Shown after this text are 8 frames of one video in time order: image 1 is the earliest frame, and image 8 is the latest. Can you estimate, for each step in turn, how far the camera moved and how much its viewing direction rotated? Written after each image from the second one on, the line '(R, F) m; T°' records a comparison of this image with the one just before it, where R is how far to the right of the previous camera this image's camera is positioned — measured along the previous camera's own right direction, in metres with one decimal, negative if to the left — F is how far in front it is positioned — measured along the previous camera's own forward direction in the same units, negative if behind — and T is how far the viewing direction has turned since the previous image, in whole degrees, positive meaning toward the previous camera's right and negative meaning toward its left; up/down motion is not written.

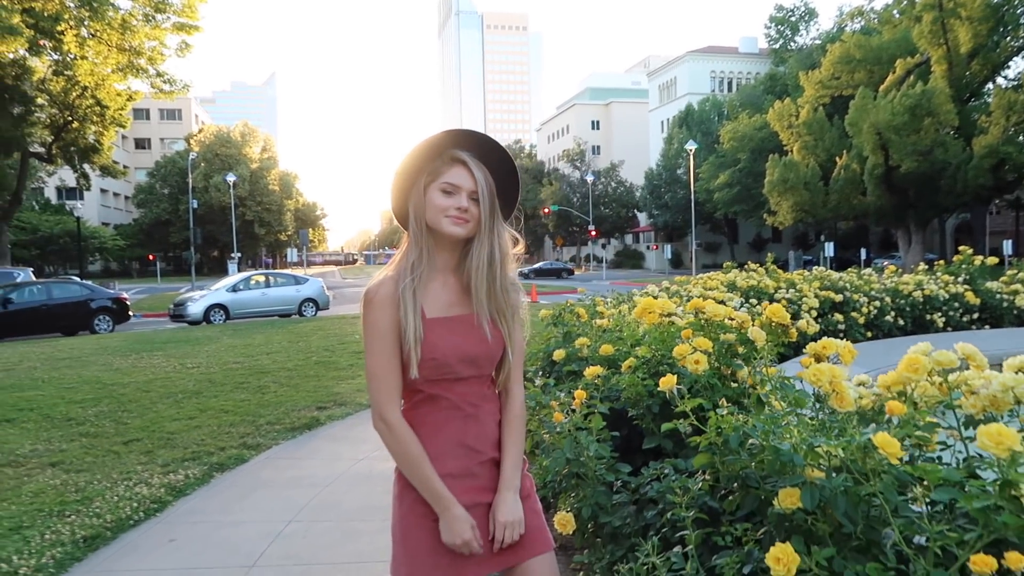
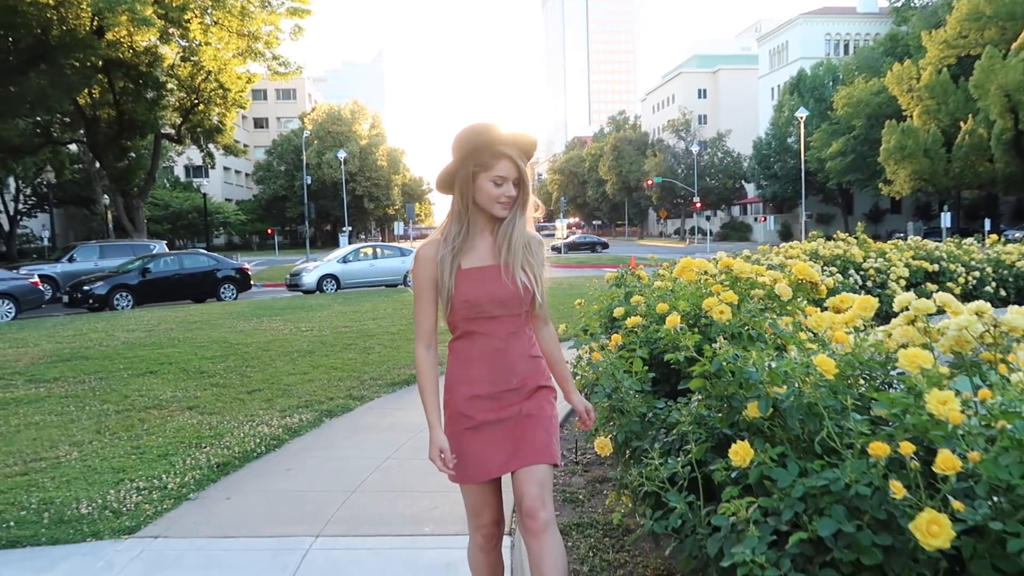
(+0.2, -0.5) m; -8°
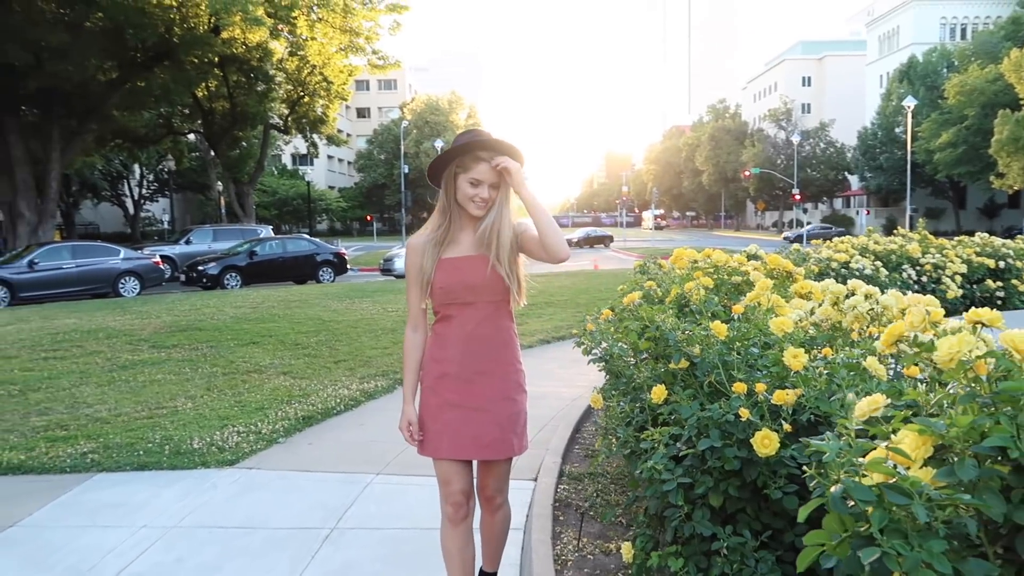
(+0.4, -0.7) m; -7°
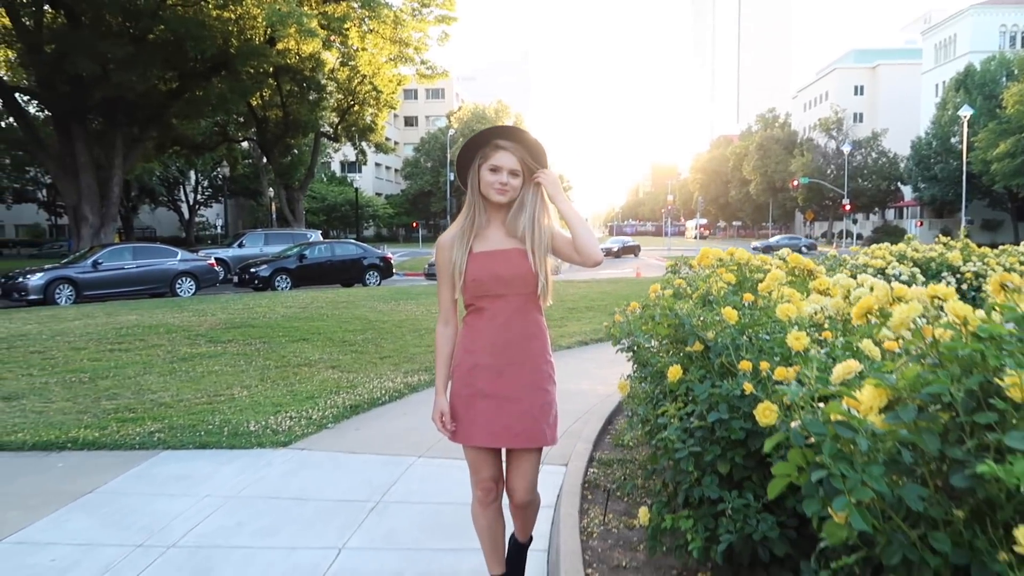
(+0.1, -0.3) m; -3°
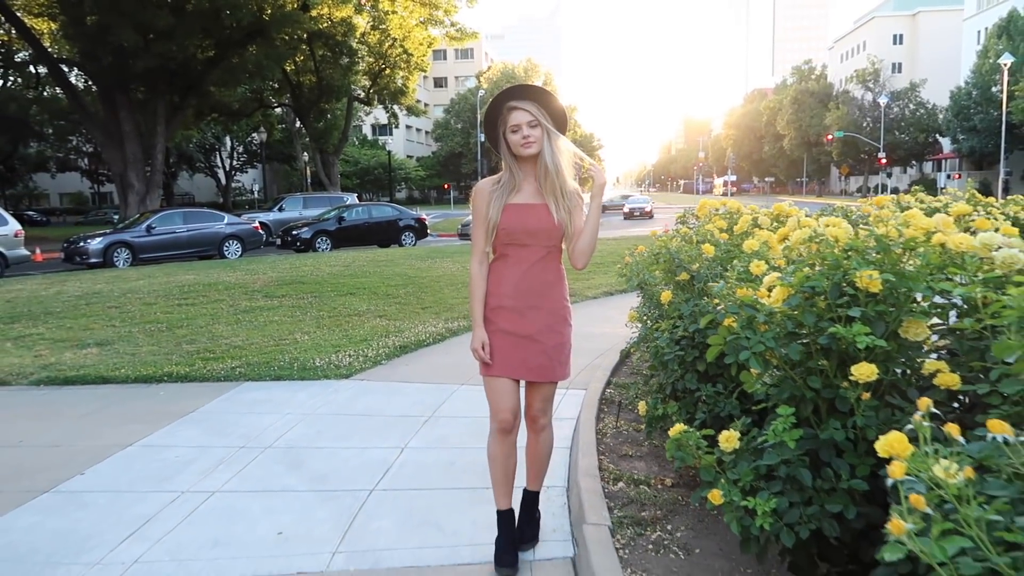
(0.0, -0.8) m; -2°
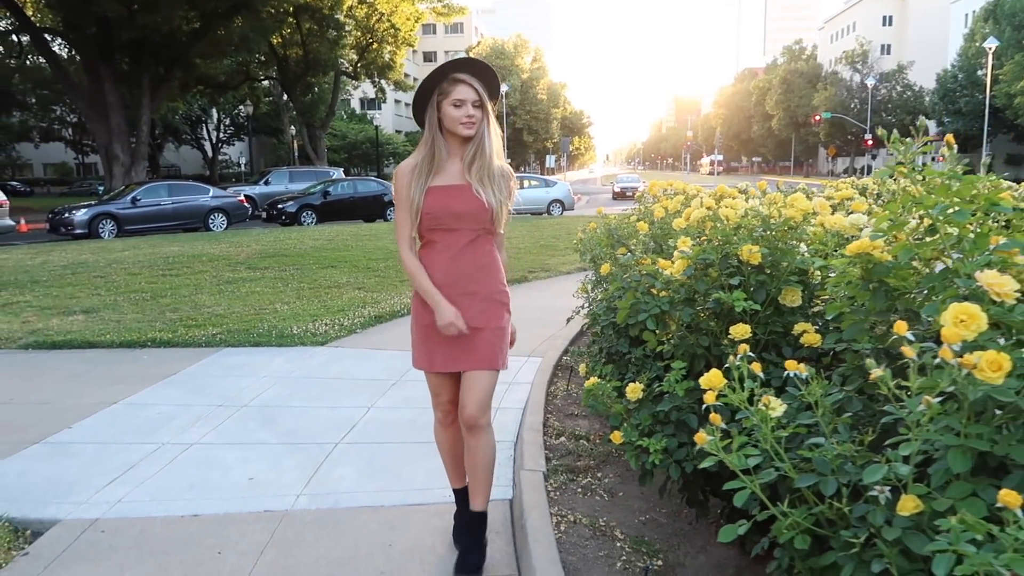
(+0.2, -0.4) m; +1°
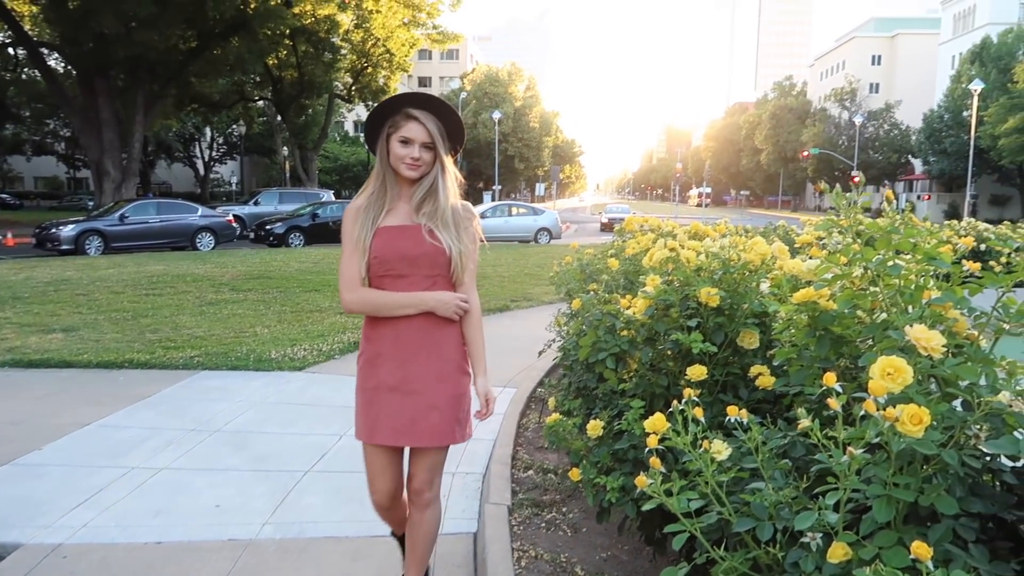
(+0.1, -0.1) m; +1°
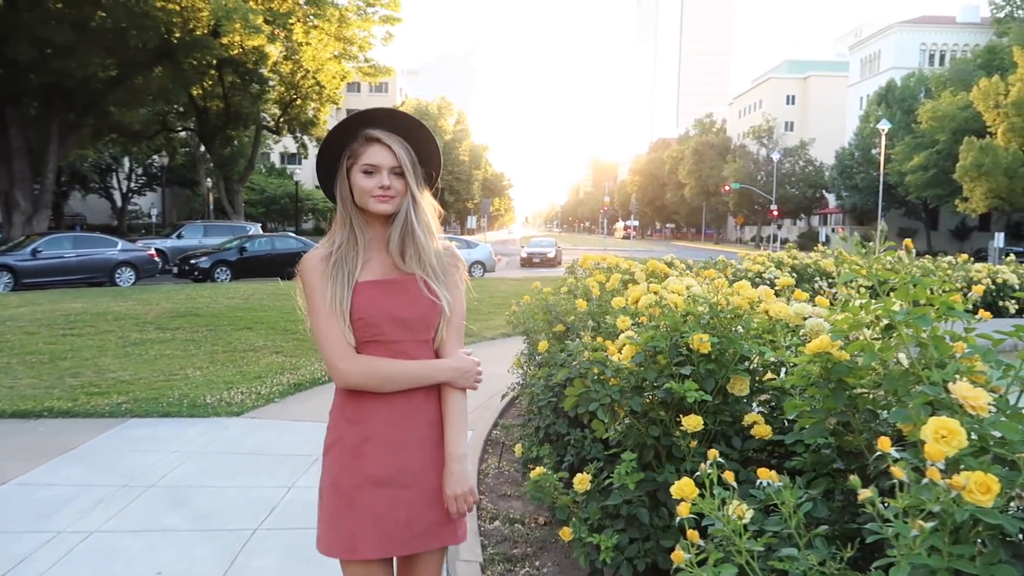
(-0.2, +0.2) m; +5°
